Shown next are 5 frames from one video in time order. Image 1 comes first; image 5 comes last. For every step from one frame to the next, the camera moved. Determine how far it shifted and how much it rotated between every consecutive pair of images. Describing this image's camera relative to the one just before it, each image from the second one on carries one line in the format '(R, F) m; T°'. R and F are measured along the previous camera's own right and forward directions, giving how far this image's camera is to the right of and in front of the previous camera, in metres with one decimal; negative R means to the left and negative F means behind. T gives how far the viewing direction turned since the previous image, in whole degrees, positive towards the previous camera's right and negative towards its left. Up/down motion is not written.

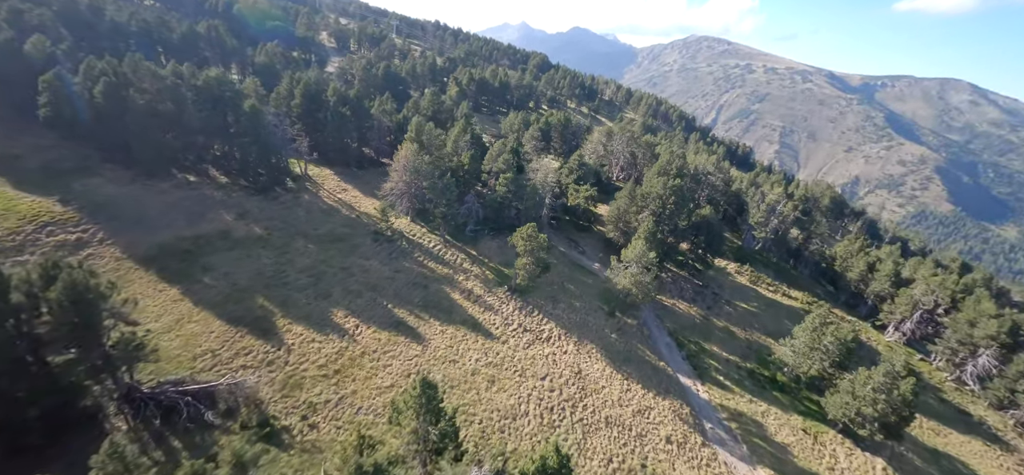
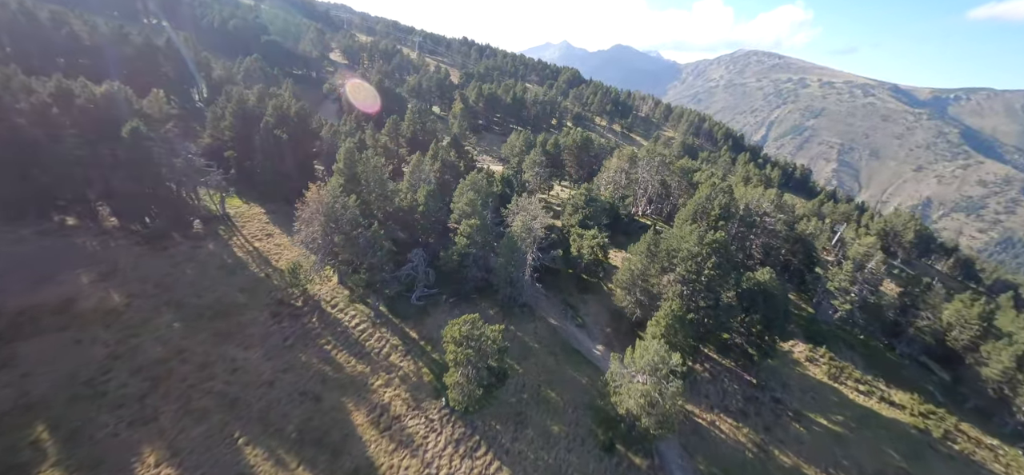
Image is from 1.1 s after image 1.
(+10.2, +23.2) m; -5°
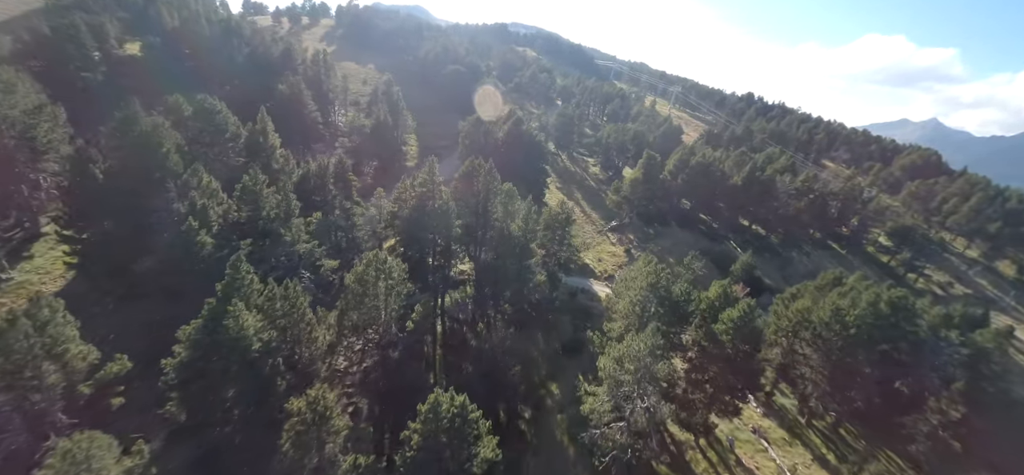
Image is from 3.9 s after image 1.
(+13.6, +59.7) m; -35°
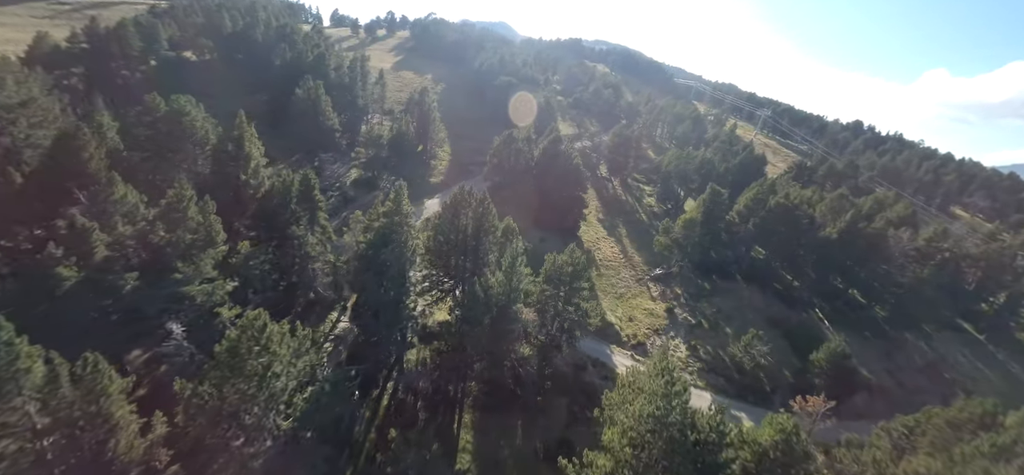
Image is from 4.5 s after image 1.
(+7.0, +11.7) m; -9°
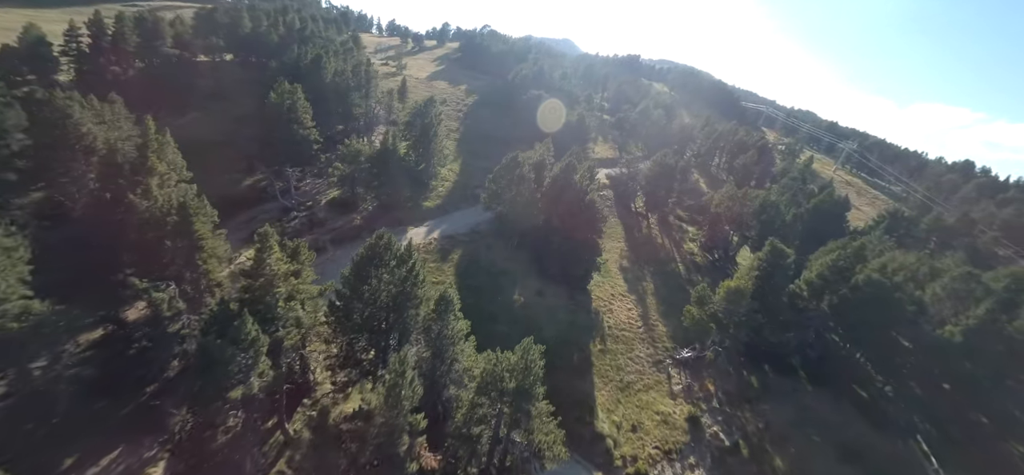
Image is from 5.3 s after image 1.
(+7.5, +13.5) m; -7°
